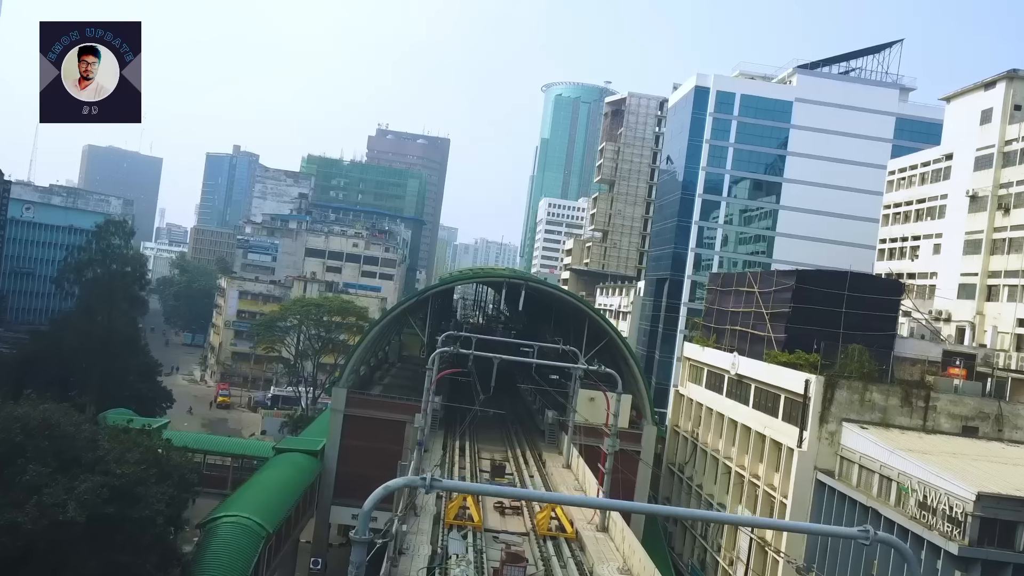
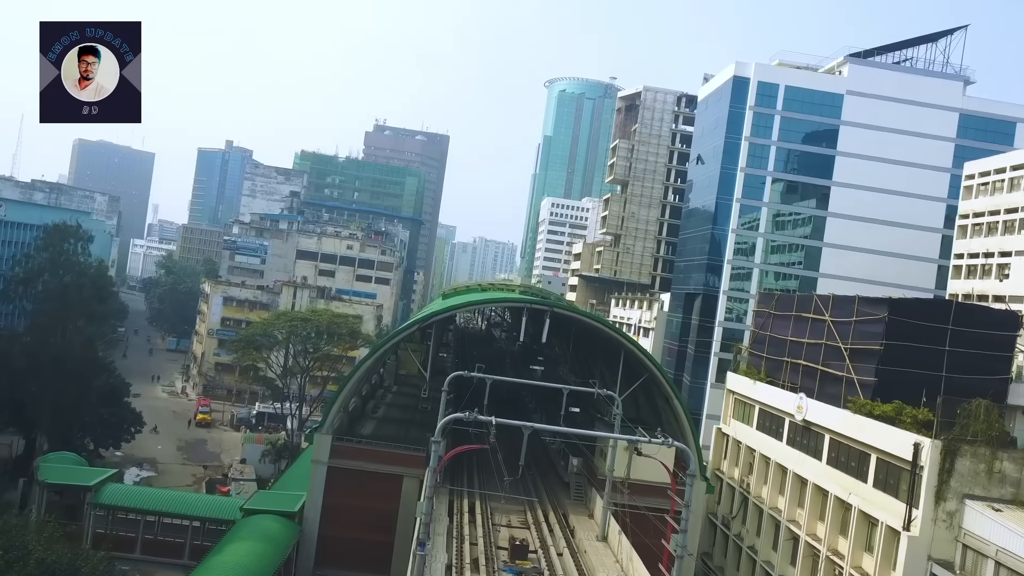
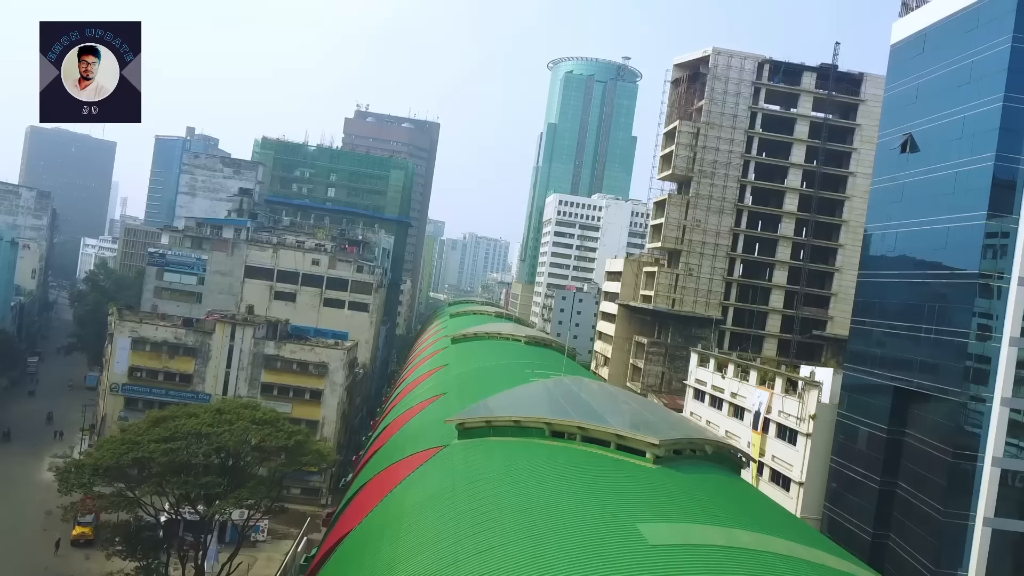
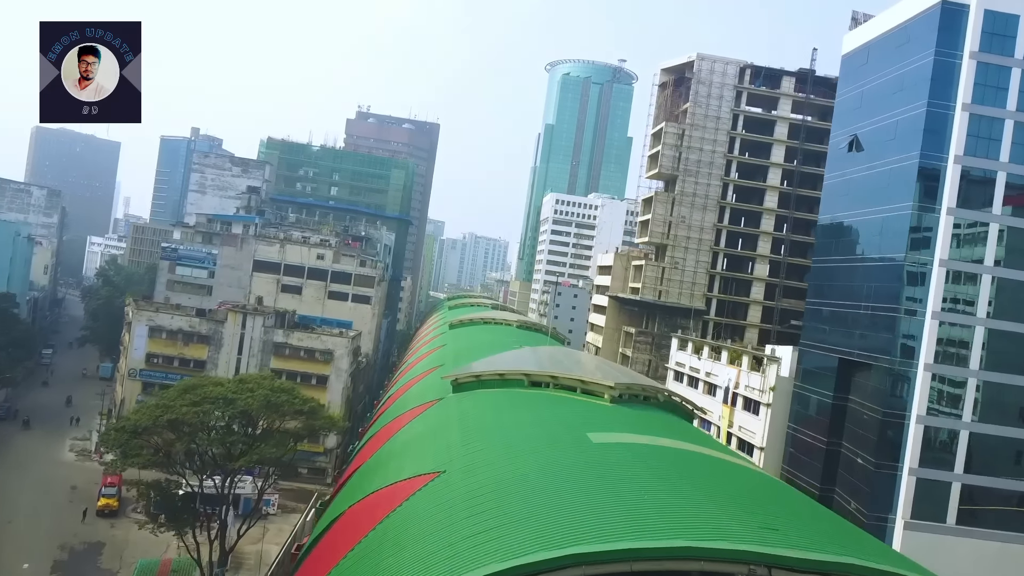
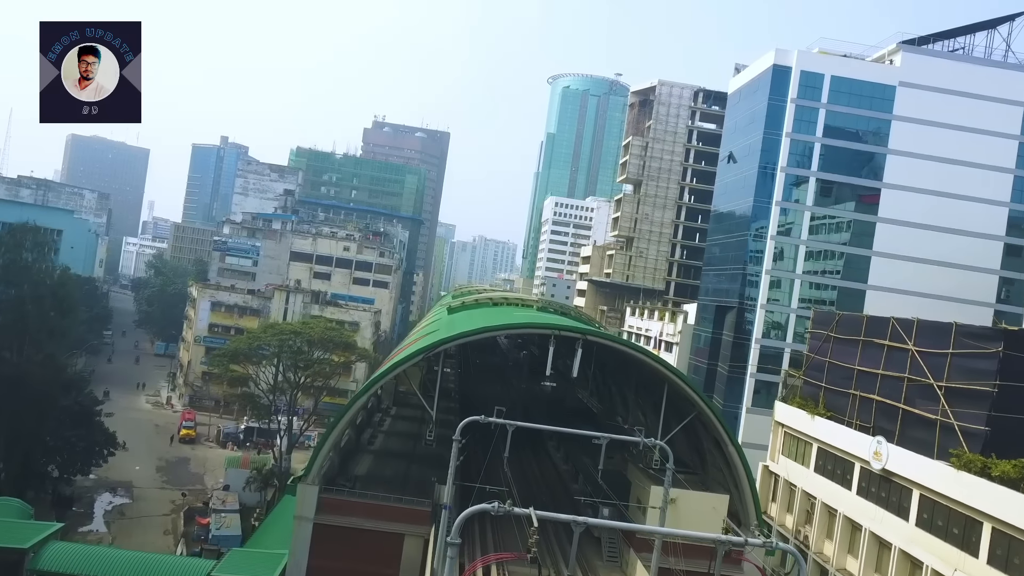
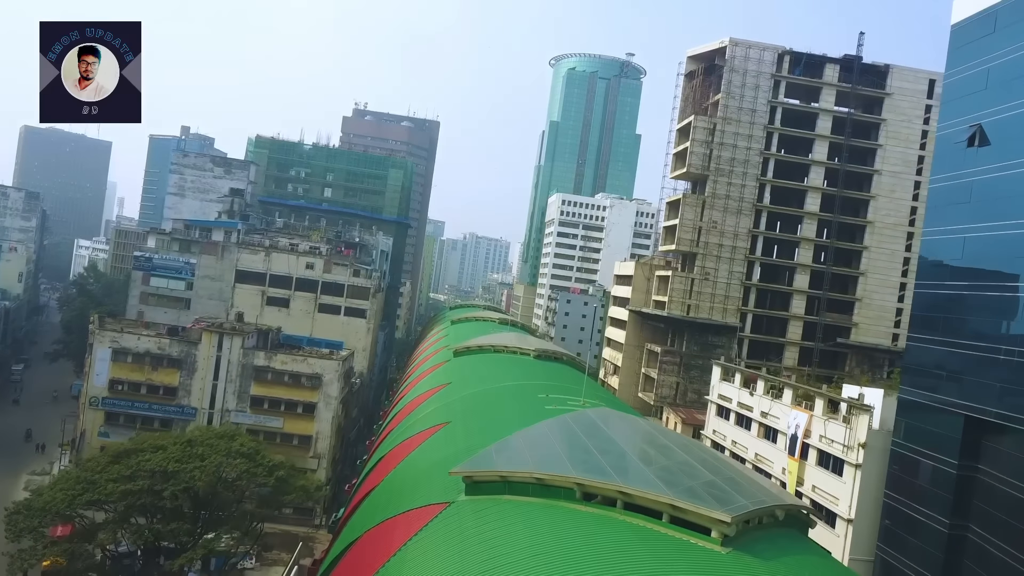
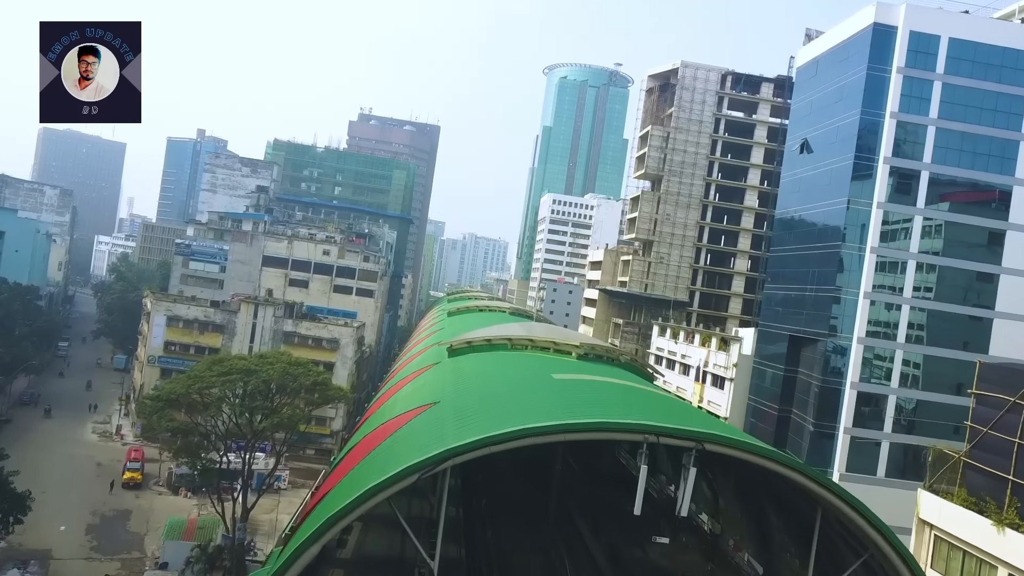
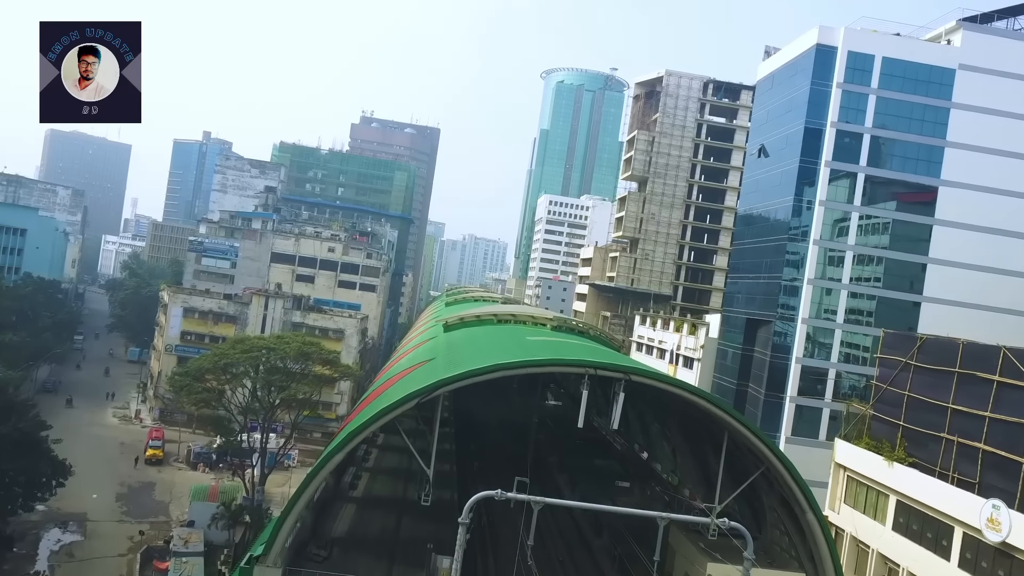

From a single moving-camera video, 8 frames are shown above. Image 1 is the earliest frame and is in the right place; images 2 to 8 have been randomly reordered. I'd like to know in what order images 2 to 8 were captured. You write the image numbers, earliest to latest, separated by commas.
2, 5, 8, 7, 4, 3, 6
